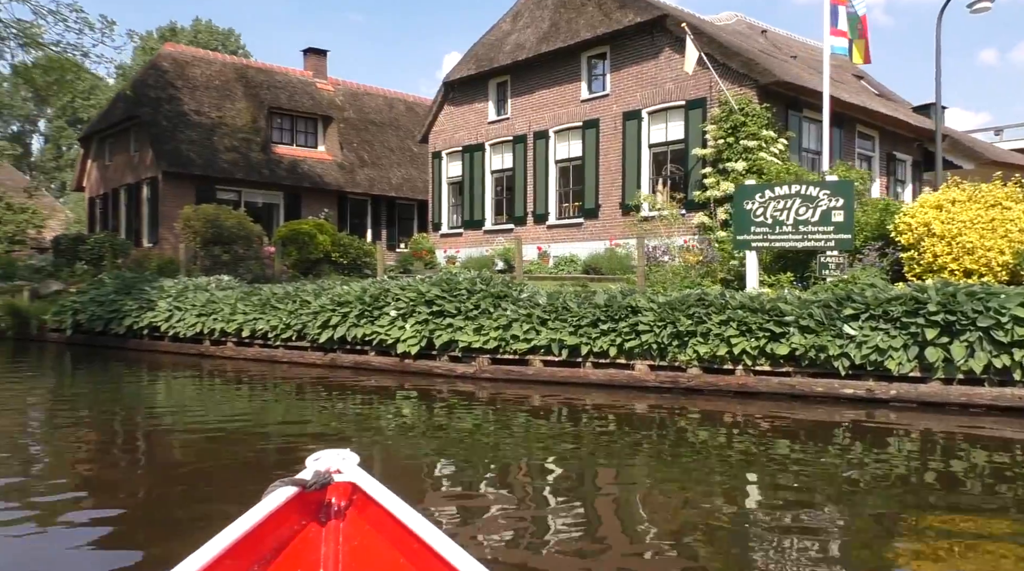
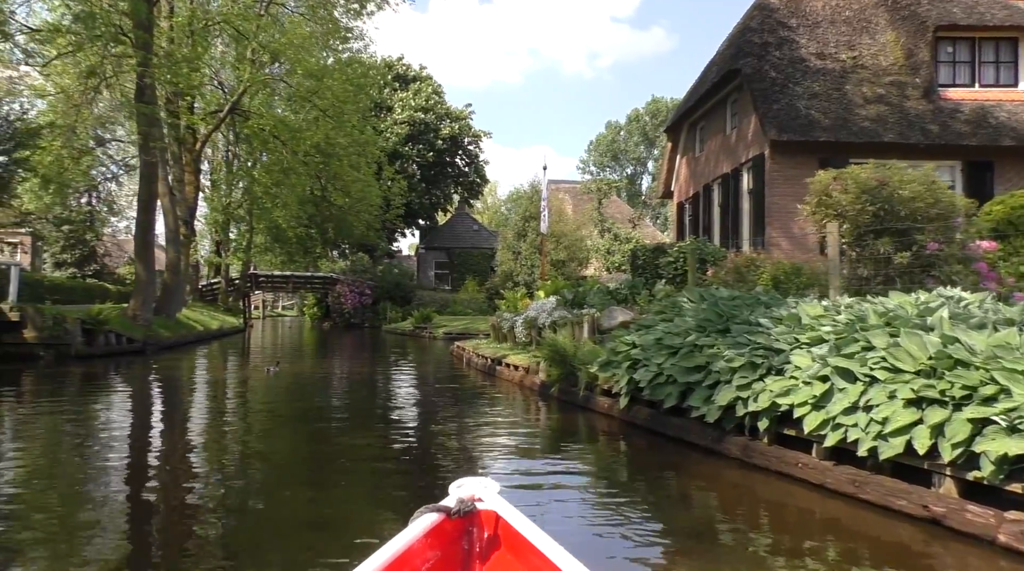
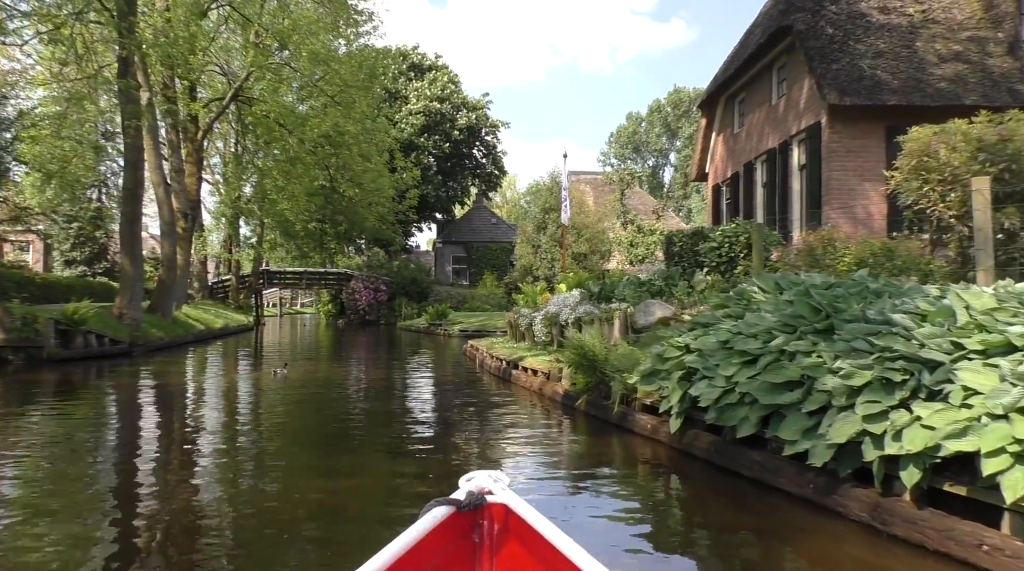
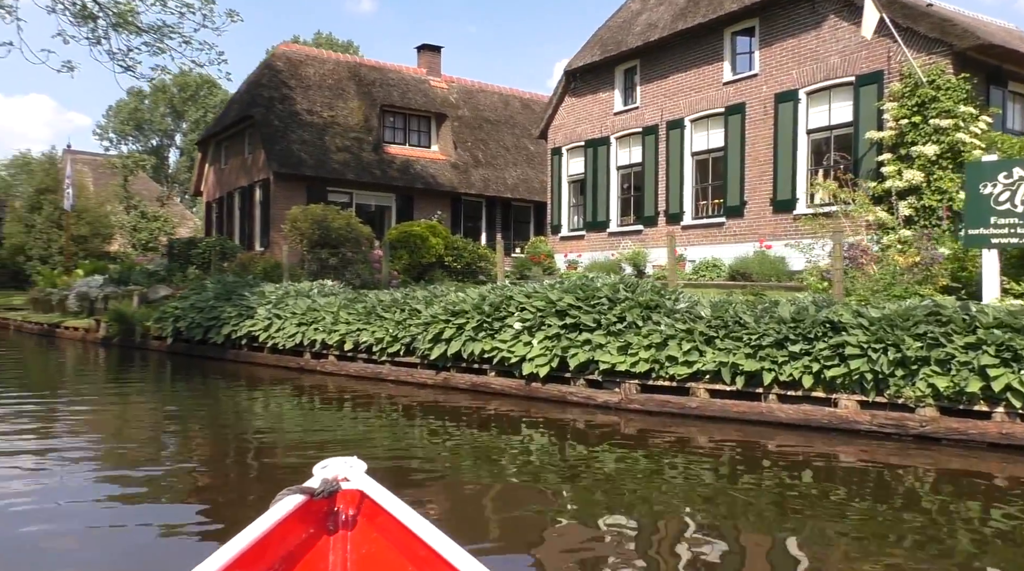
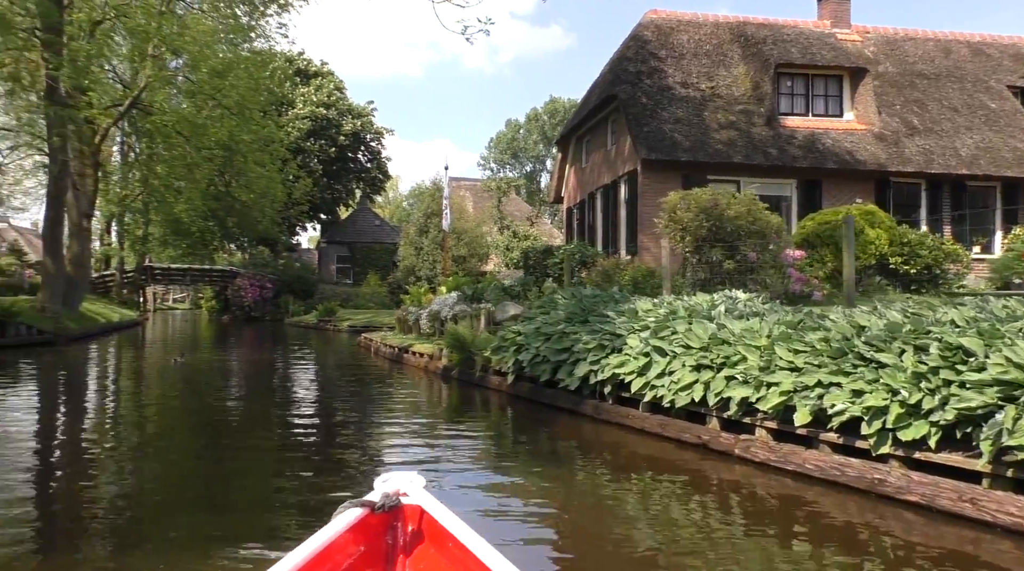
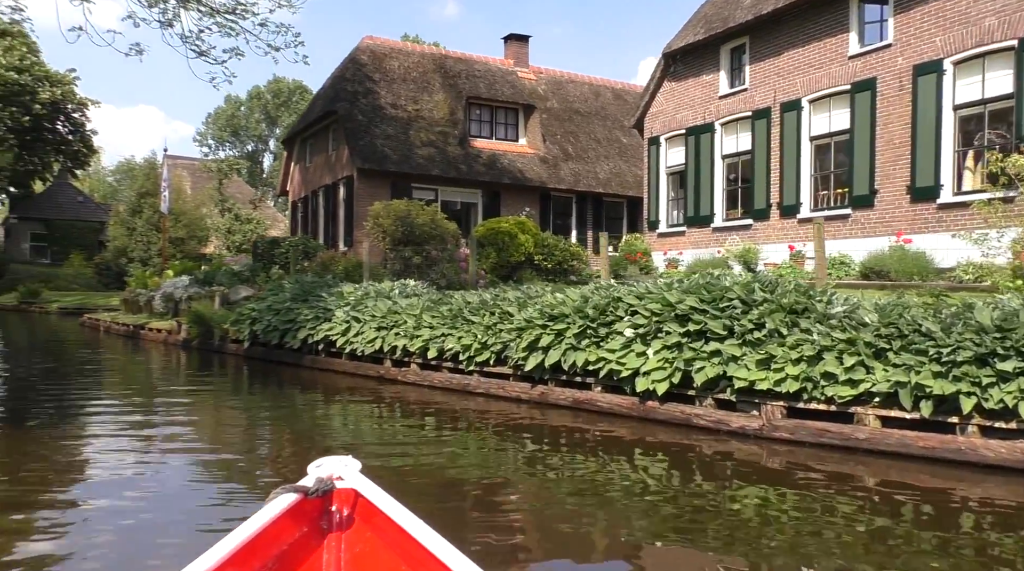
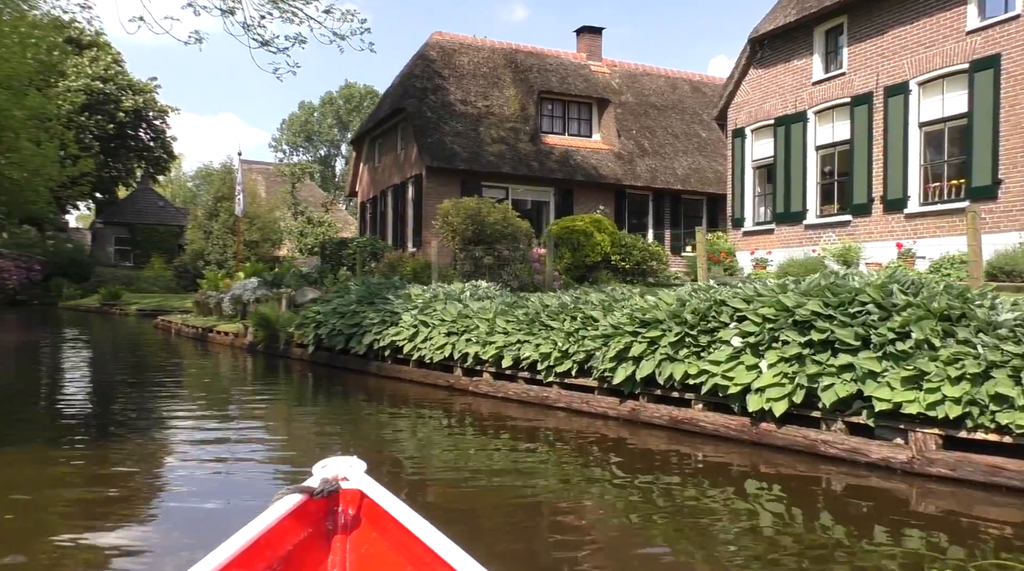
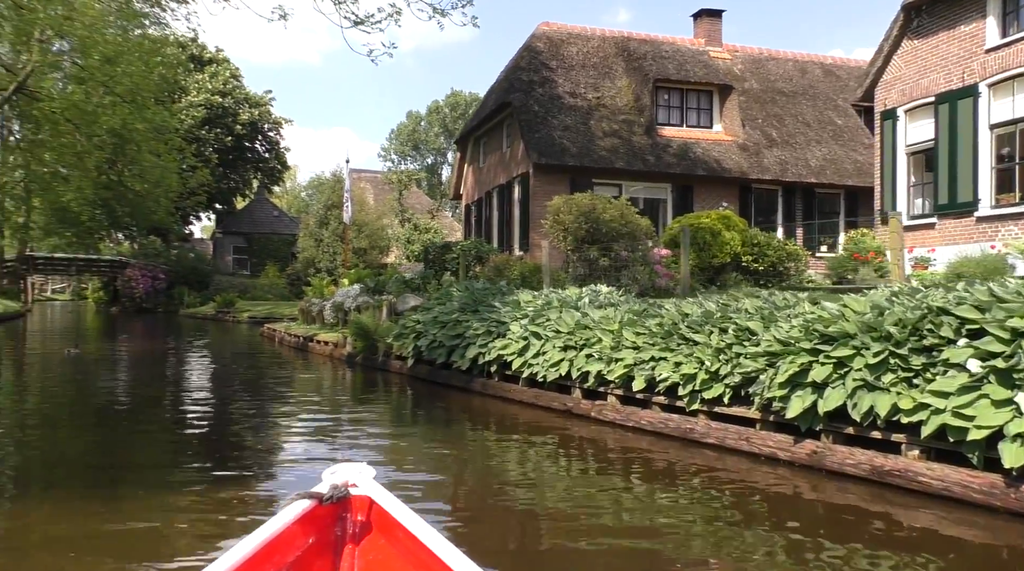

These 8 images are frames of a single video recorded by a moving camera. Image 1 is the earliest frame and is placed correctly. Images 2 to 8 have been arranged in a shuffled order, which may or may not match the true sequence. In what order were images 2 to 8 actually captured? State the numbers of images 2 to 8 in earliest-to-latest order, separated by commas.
4, 6, 7, 8, 5, 2, 3
